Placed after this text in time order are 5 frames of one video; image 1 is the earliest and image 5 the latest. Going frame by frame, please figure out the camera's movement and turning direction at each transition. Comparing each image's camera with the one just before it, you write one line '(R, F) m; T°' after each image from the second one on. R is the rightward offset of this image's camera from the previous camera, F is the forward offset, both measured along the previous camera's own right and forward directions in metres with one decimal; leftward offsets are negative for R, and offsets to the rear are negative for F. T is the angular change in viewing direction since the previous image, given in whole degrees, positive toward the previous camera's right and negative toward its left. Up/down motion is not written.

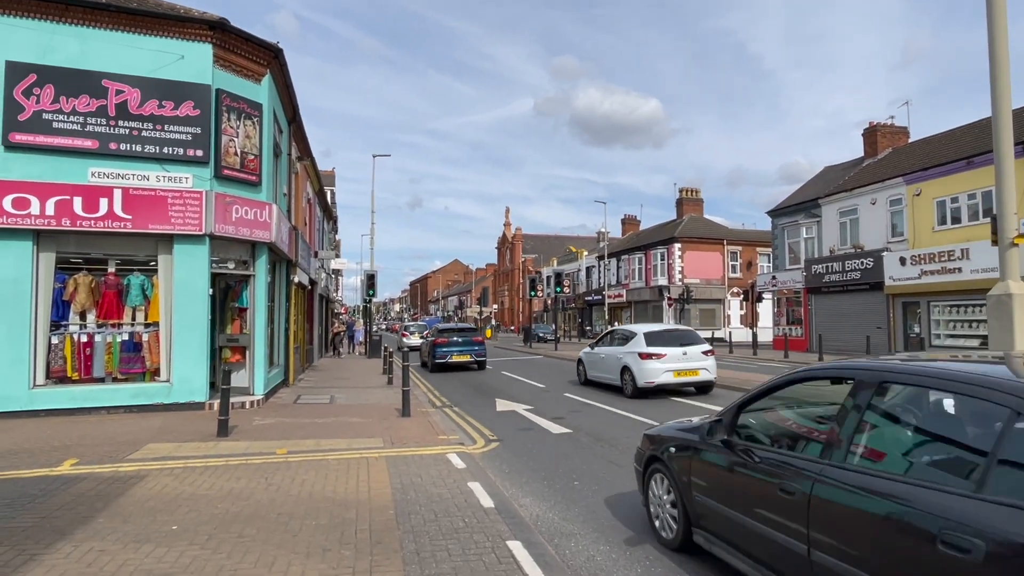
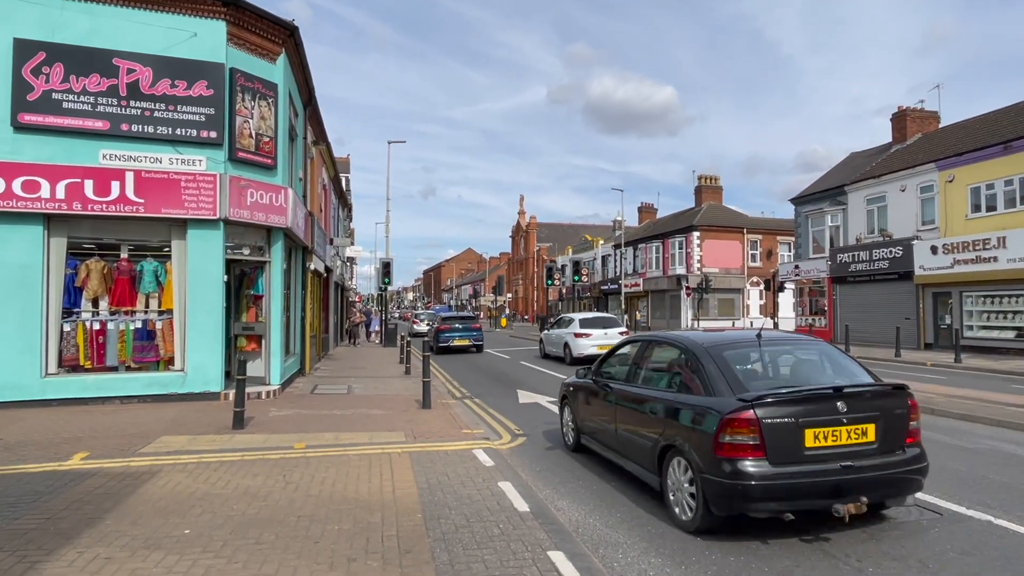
(-0.2, +0.5) m; -1°
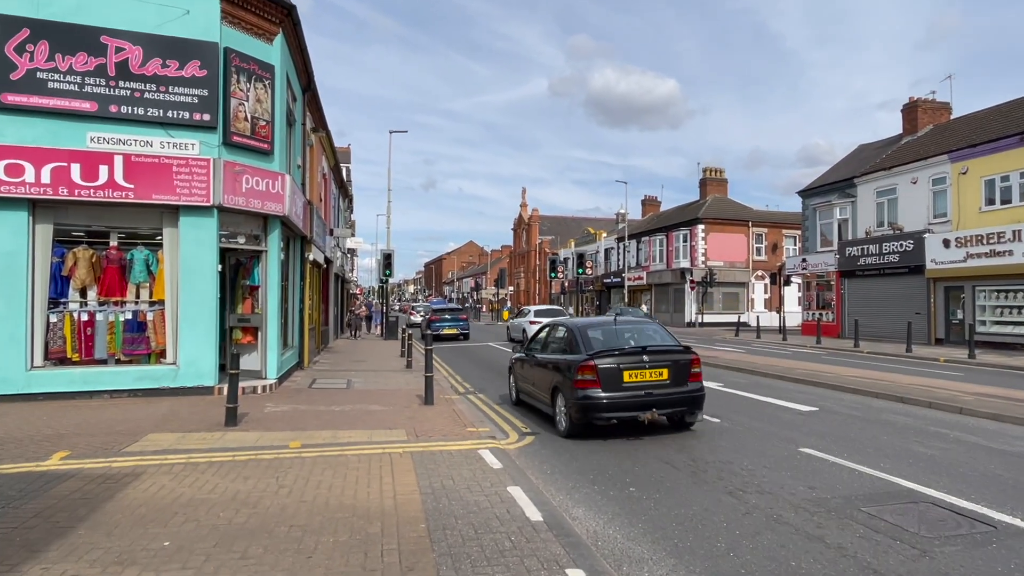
(-0.1, +0.5) m; 0°
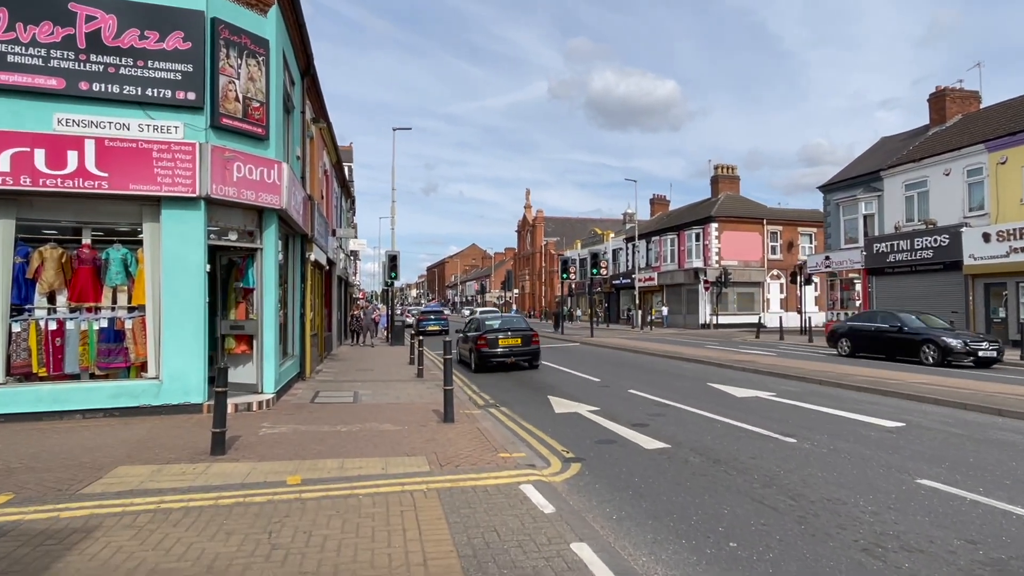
(-0.4, +1.3) m; 0°
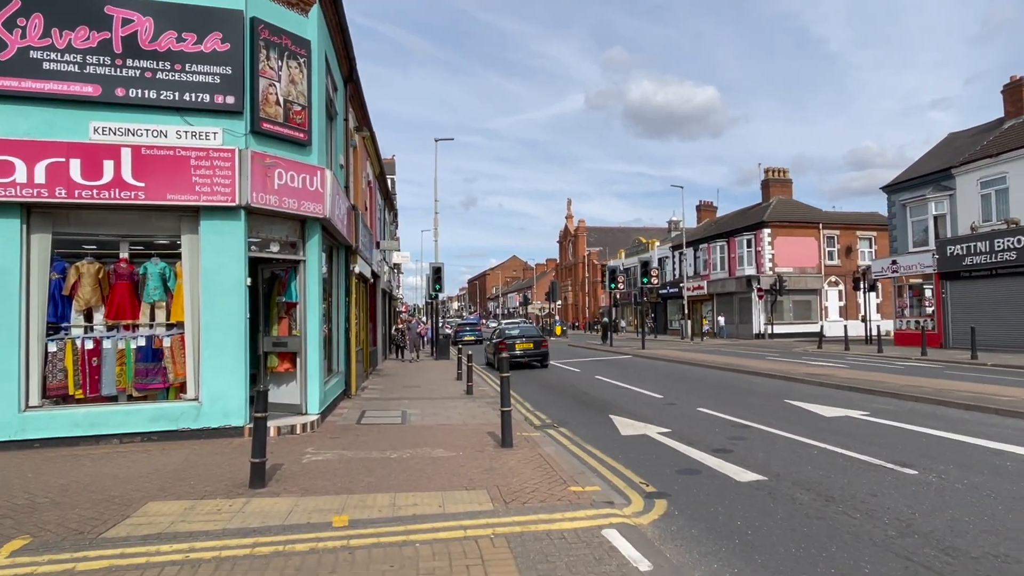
(-0.3, +0.8) m; -4°
